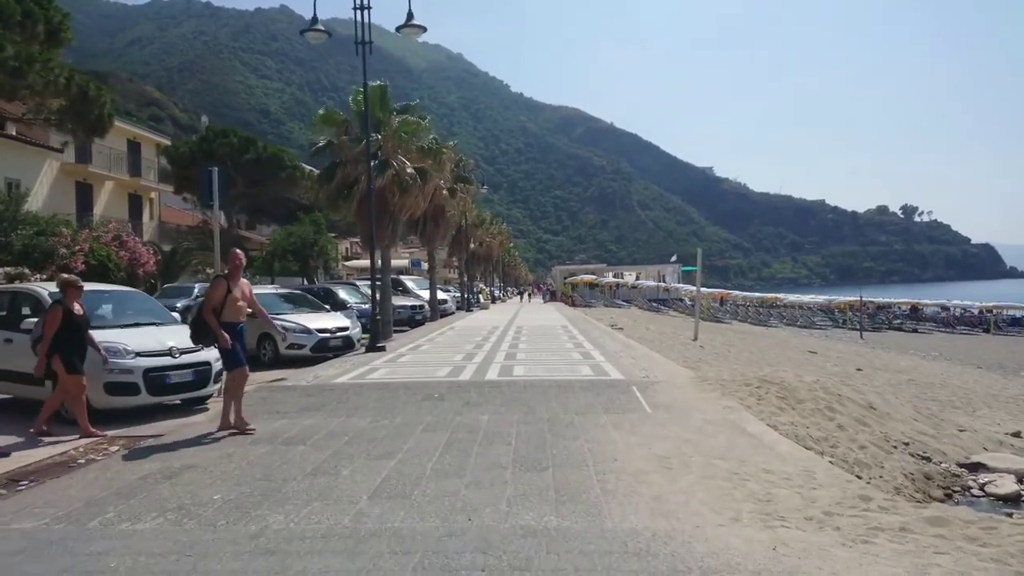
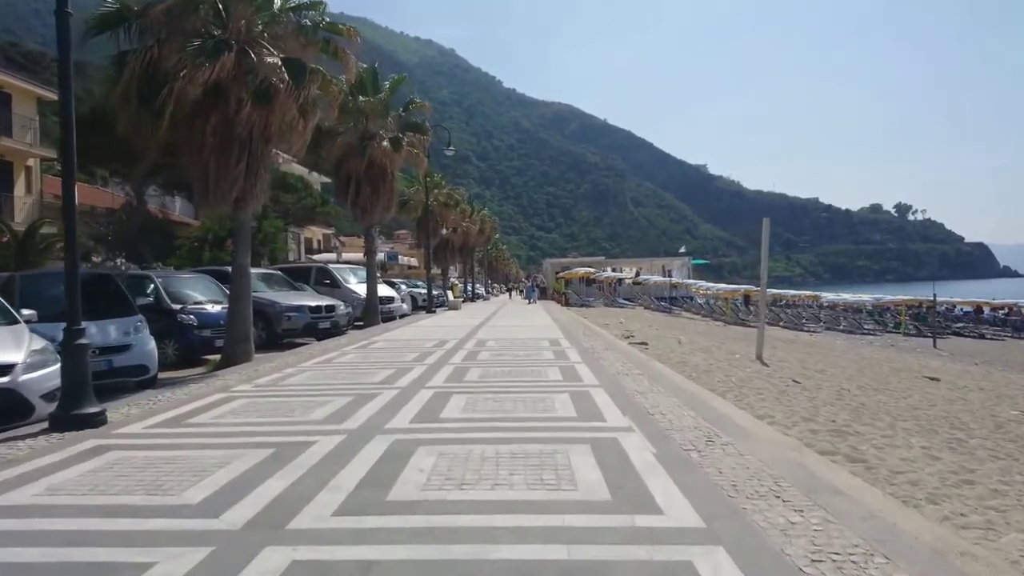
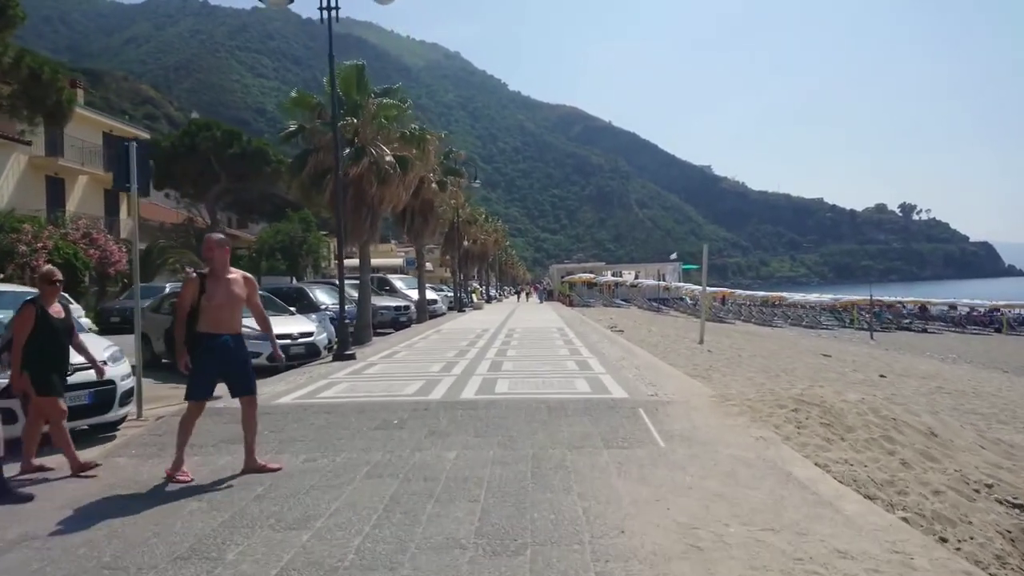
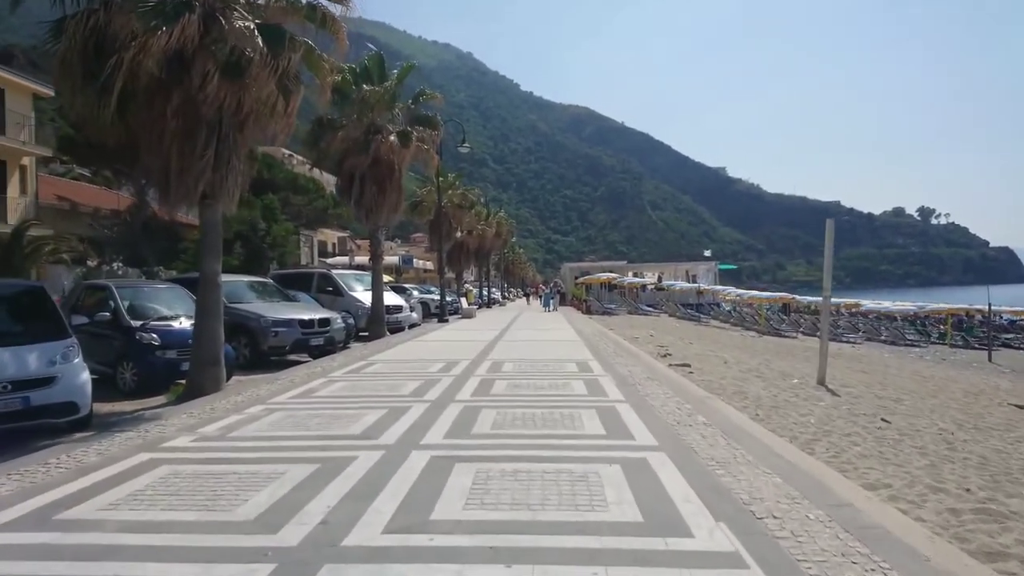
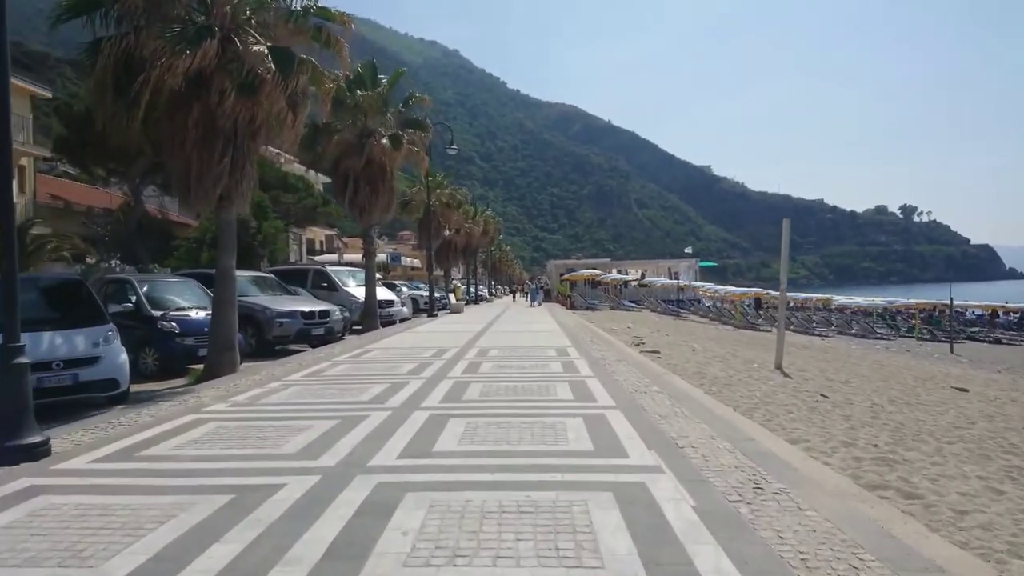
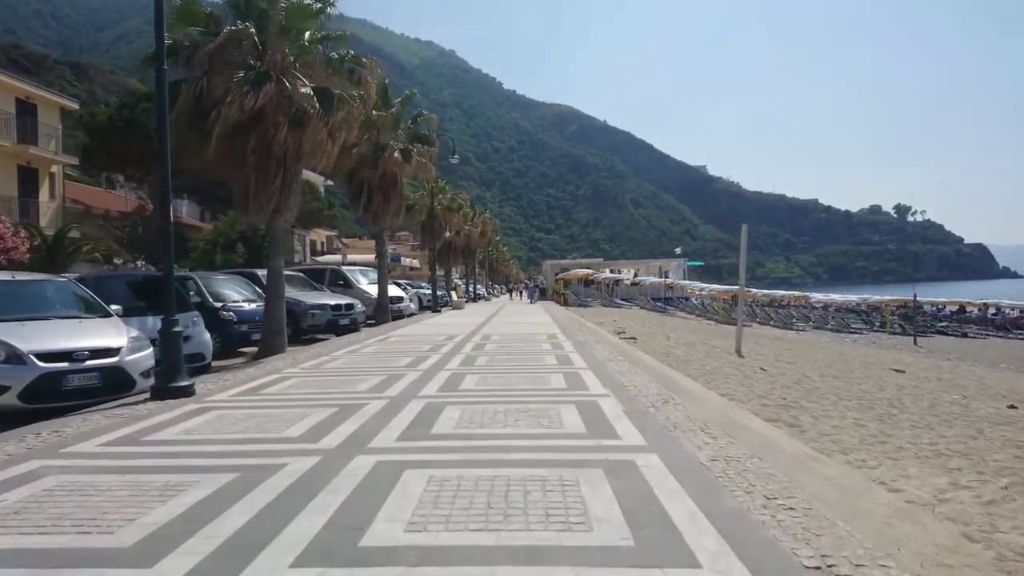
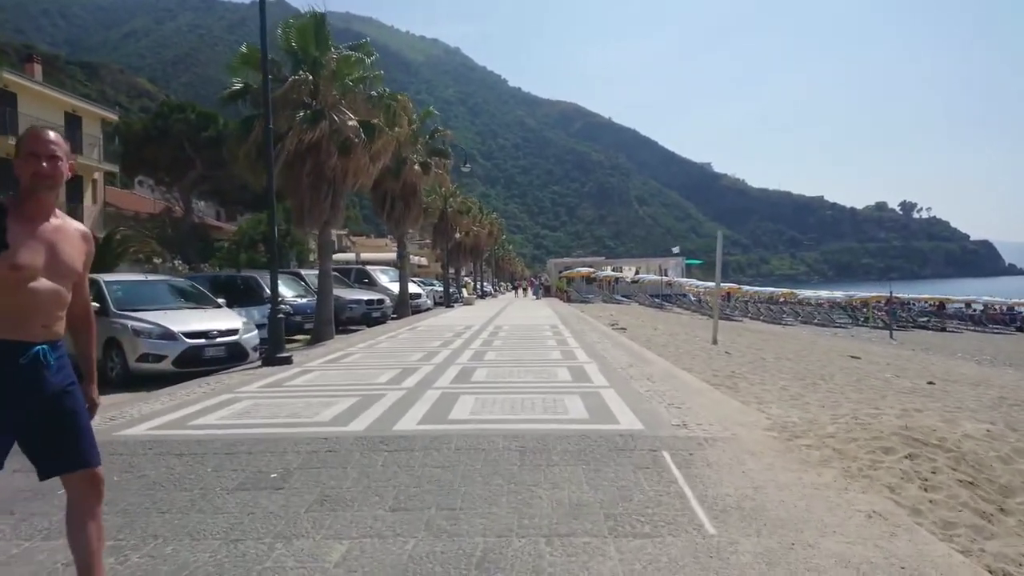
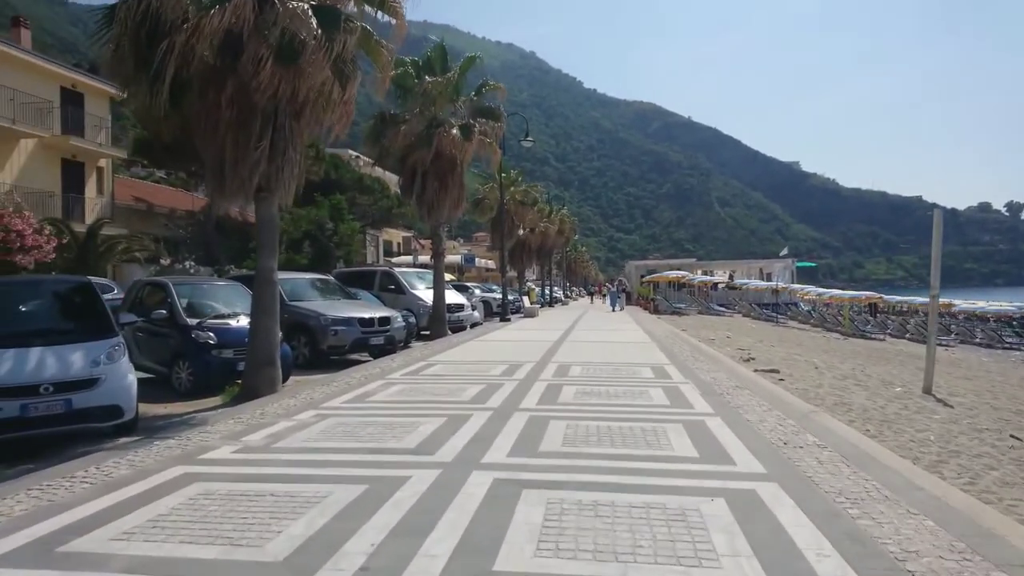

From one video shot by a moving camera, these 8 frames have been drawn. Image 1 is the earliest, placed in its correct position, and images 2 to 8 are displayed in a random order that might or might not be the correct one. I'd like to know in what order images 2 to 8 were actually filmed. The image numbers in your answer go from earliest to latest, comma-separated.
3, 7, 6, 2, 5, 4, 8
